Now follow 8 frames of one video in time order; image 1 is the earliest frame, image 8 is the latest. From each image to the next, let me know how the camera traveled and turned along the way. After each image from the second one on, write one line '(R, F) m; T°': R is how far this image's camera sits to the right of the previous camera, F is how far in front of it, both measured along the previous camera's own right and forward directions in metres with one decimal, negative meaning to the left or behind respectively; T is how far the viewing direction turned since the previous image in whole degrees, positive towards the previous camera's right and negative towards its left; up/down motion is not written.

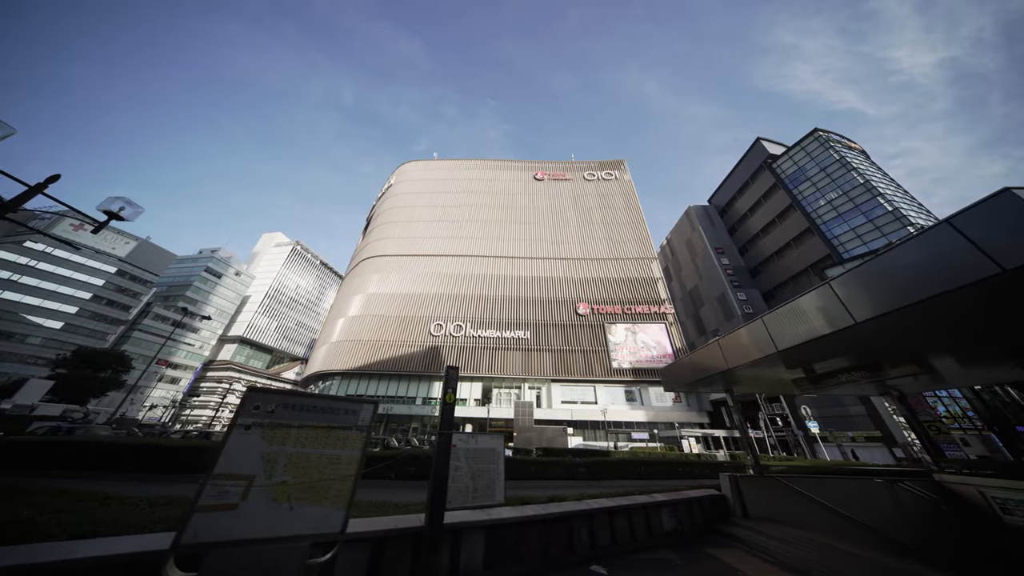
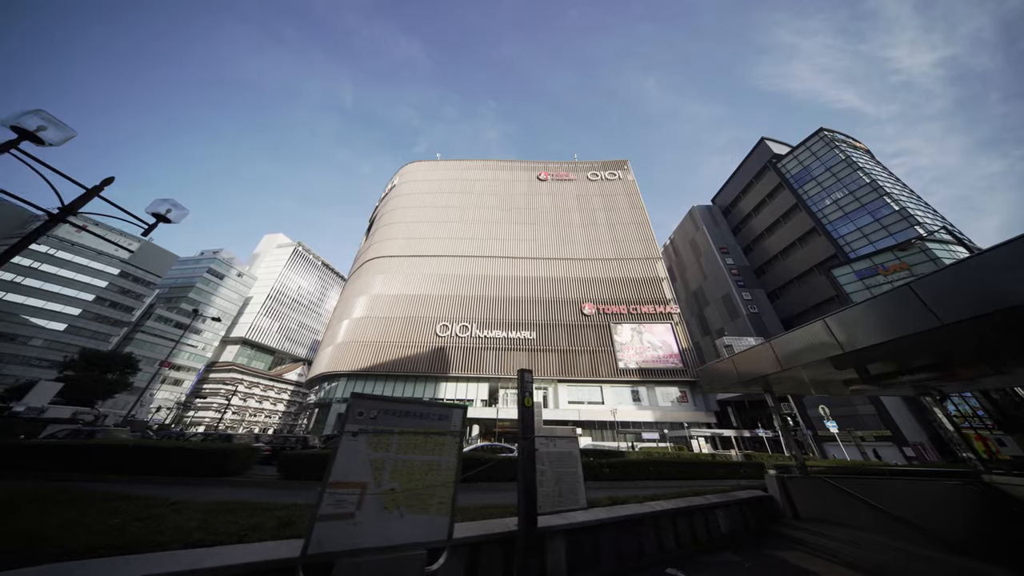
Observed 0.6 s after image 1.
(-0.7, 0.0) m; 0°
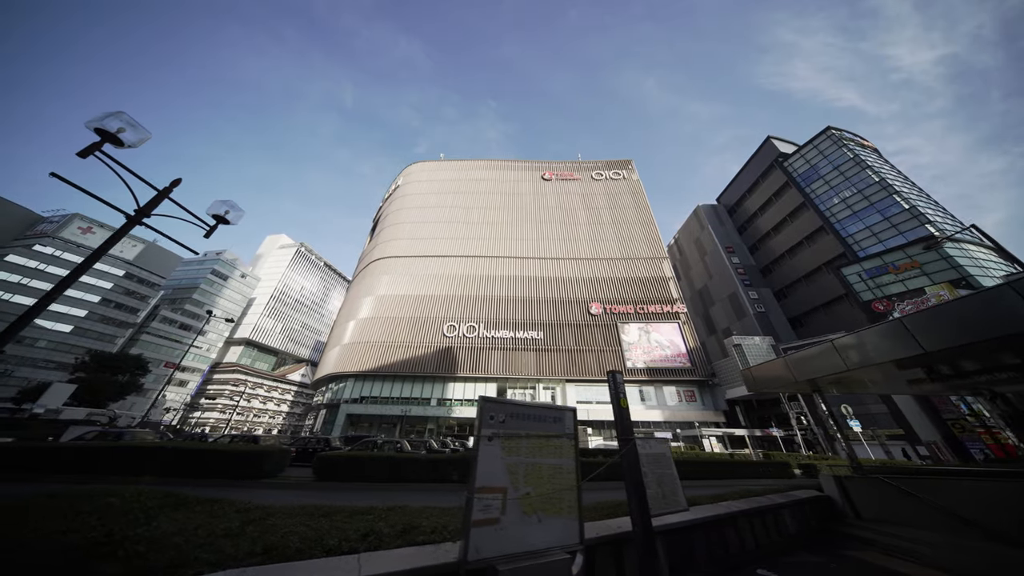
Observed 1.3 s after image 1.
(-0.9, 0.0) m; 0°
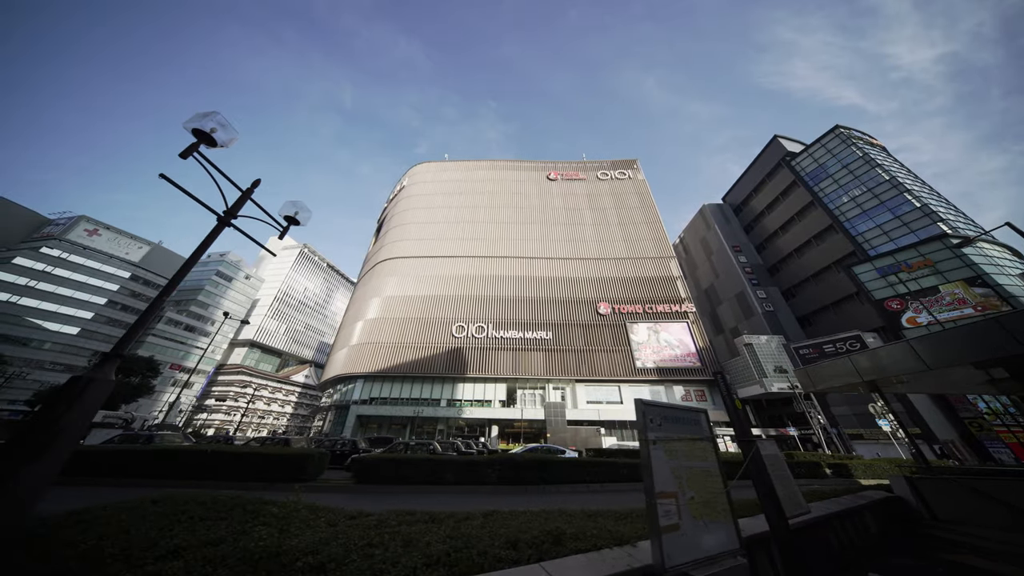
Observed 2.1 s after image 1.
(-1.0, 0.0) m; 0°
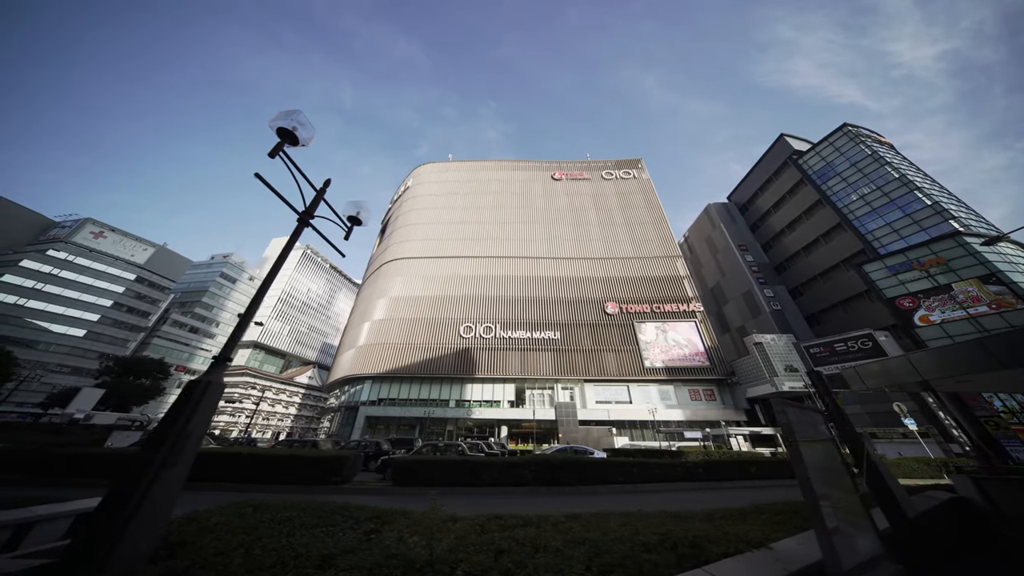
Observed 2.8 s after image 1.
(-0.9, 0.0) m; 0°
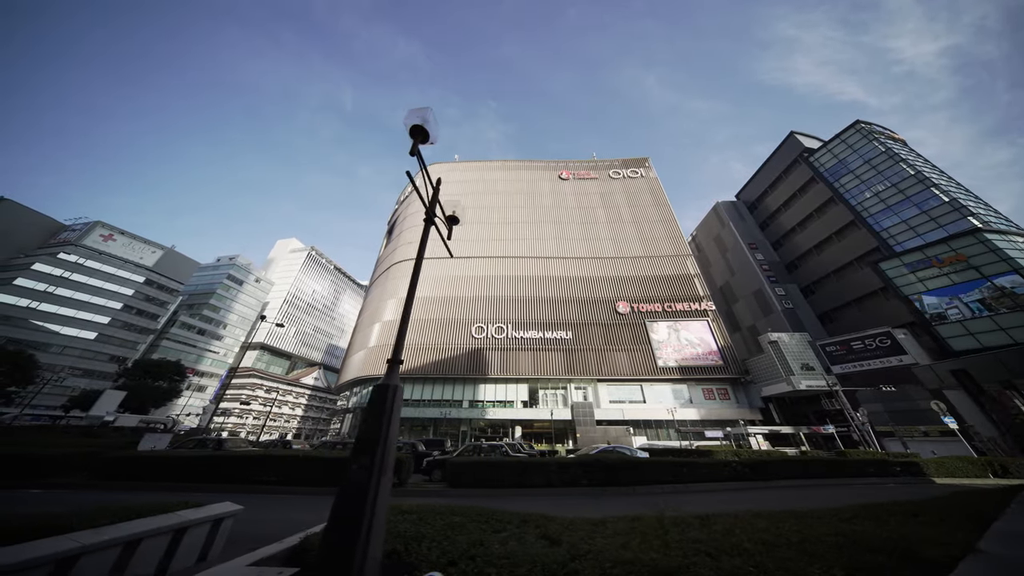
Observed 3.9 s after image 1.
(-1.4, 0.0) m; 0°
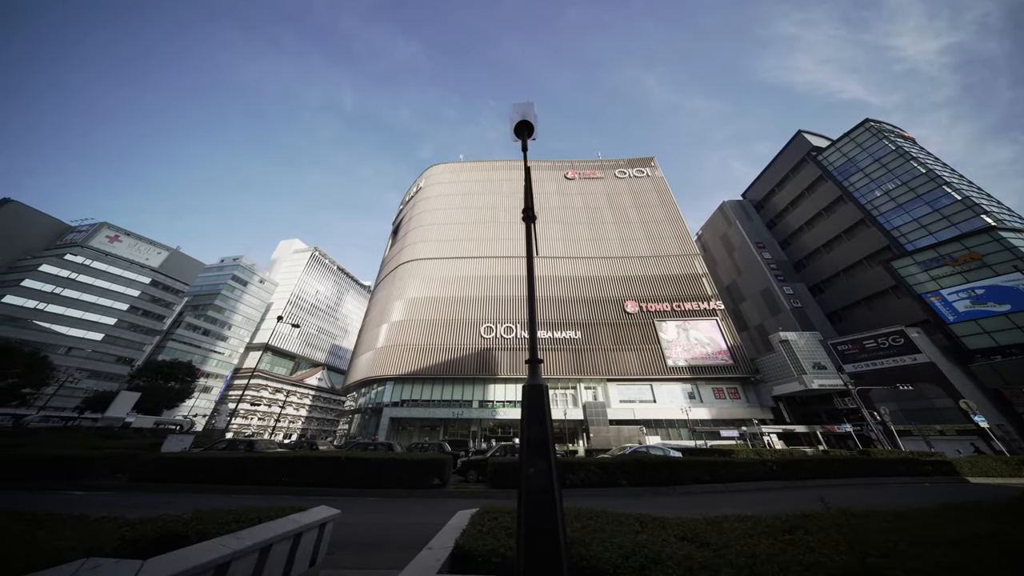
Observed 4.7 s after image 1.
(-1.1, 0.0) m; 0°
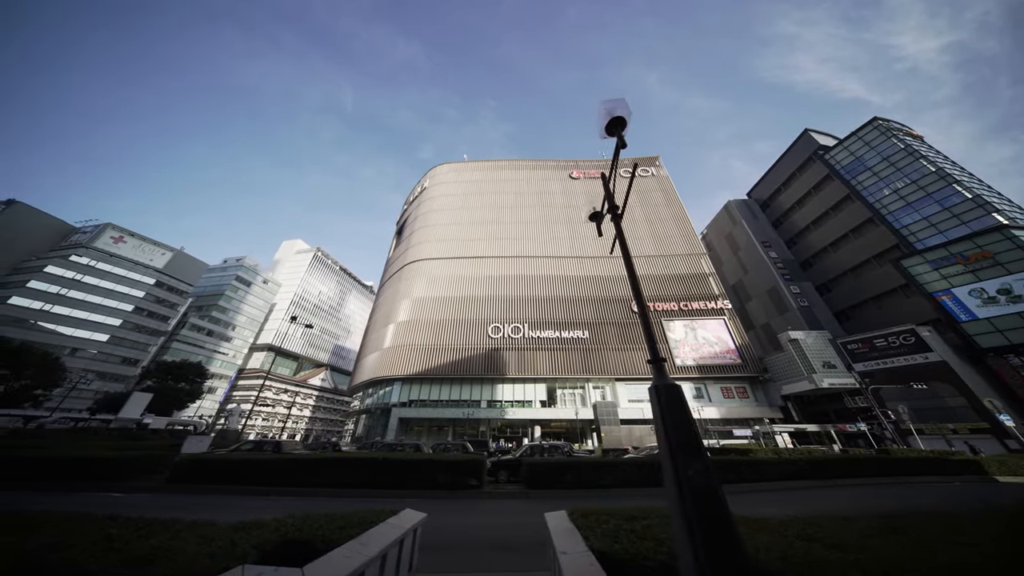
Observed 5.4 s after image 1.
(-0.9, 0.0) m; 0°
